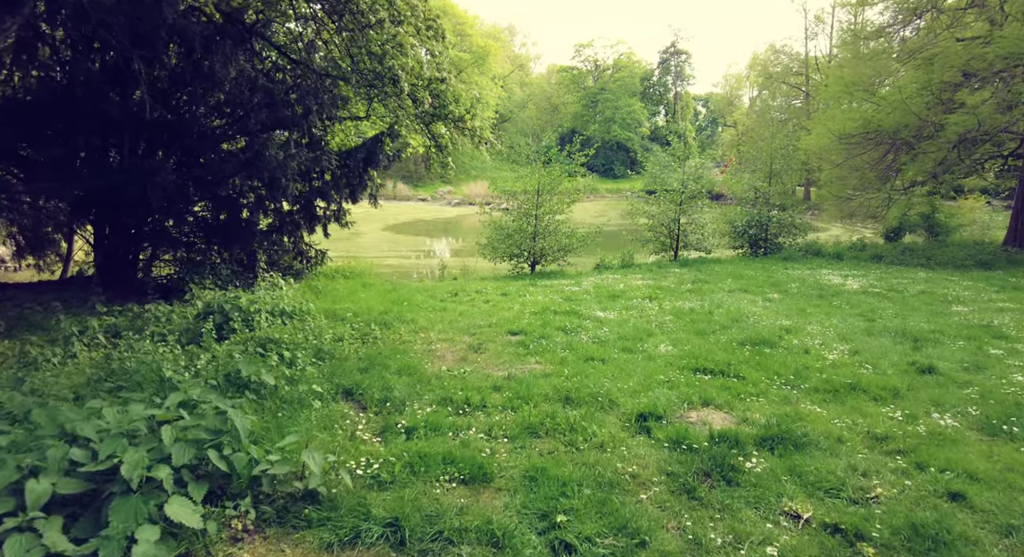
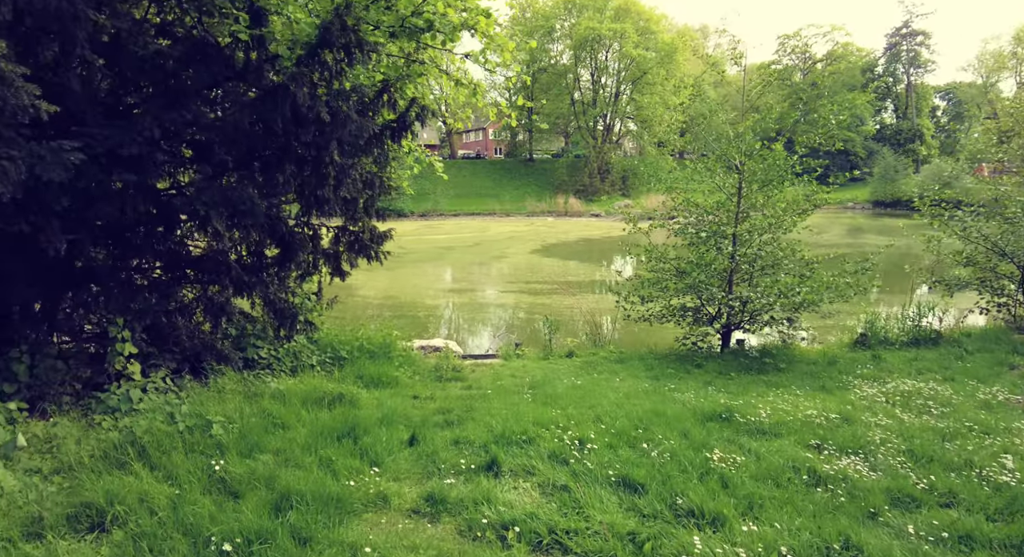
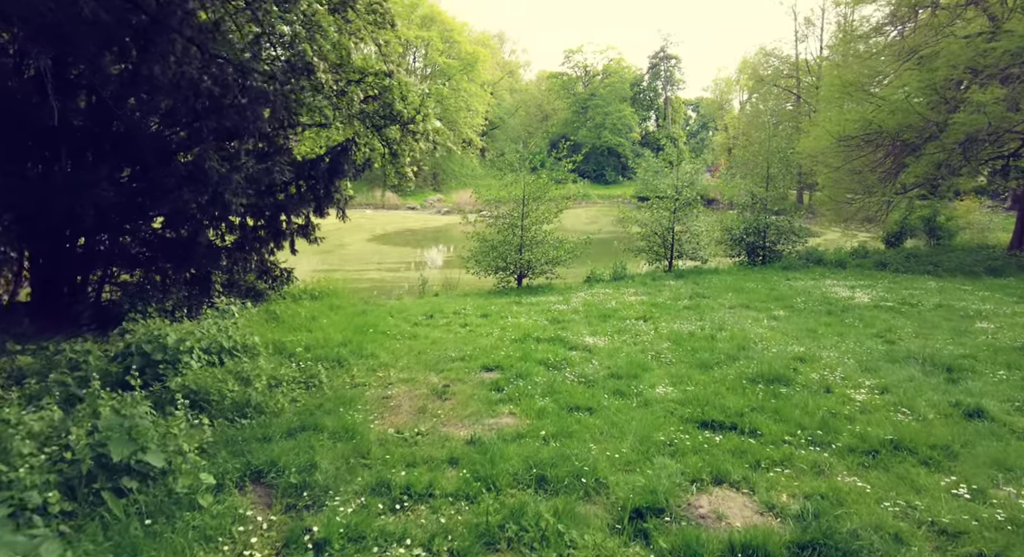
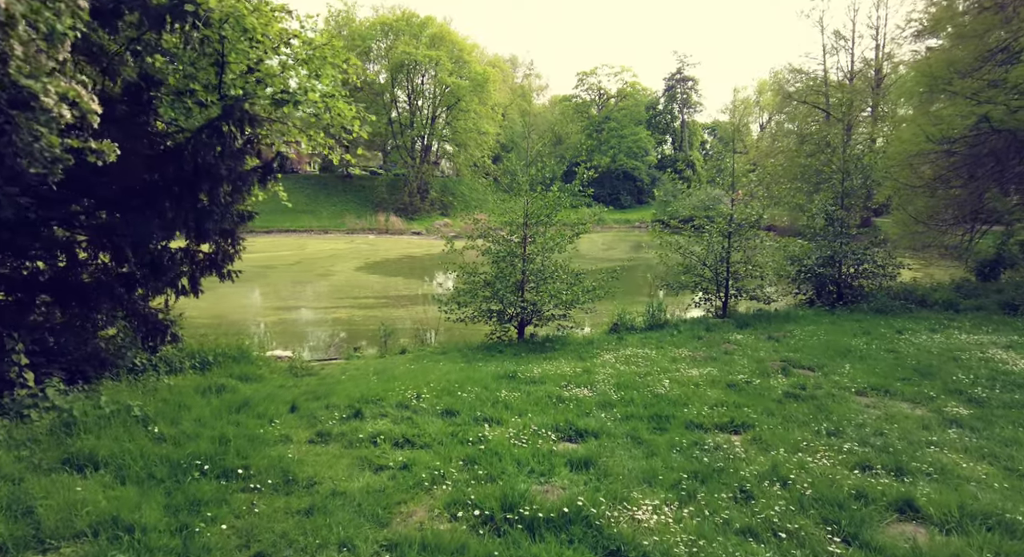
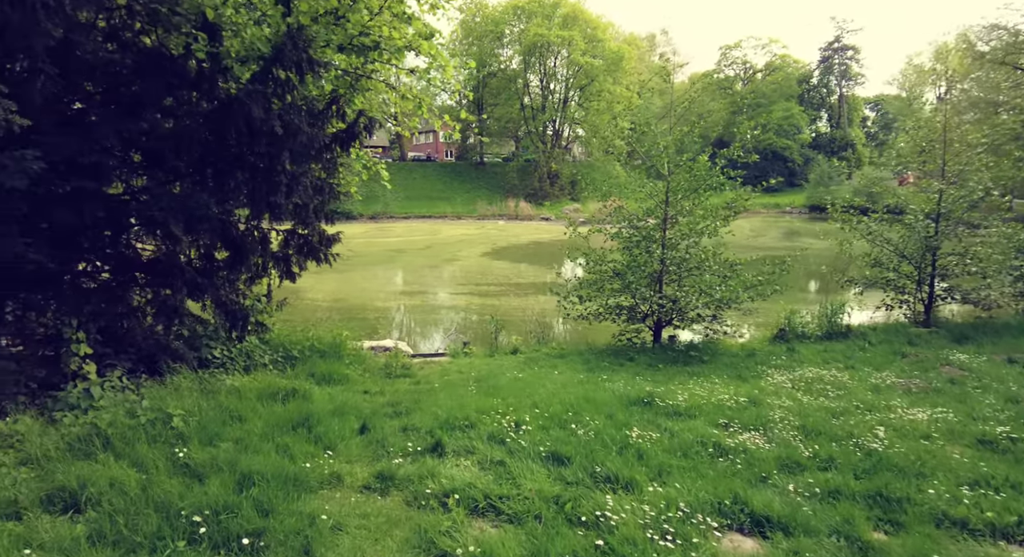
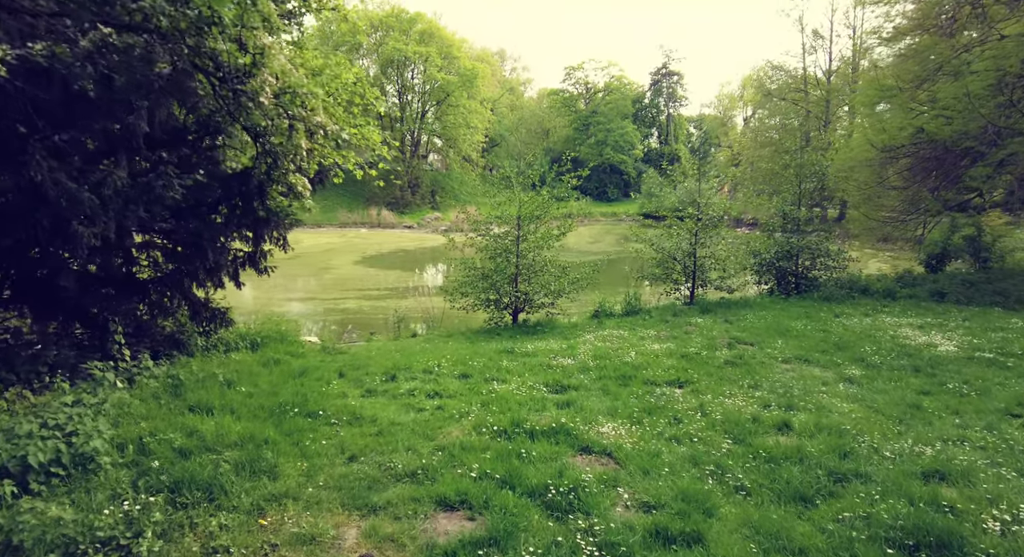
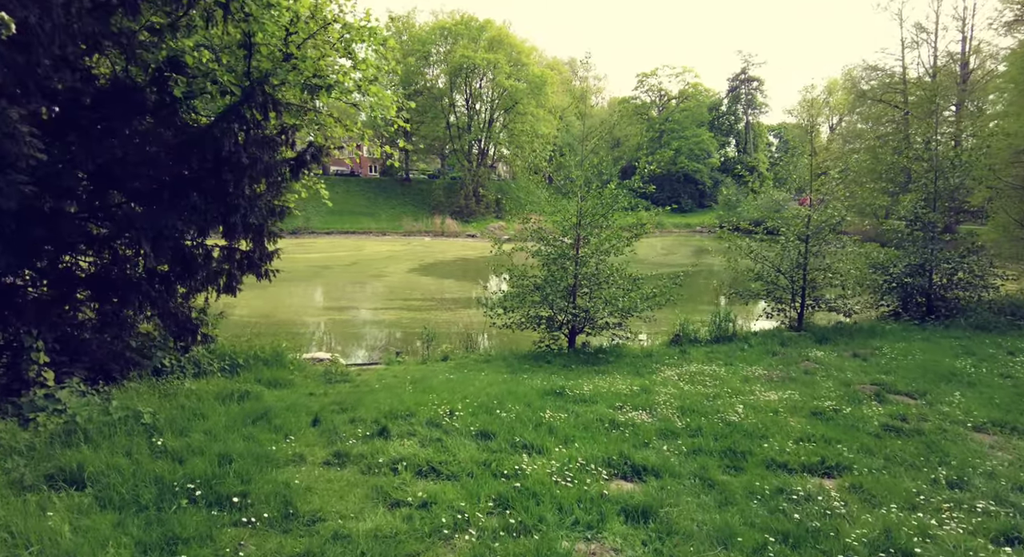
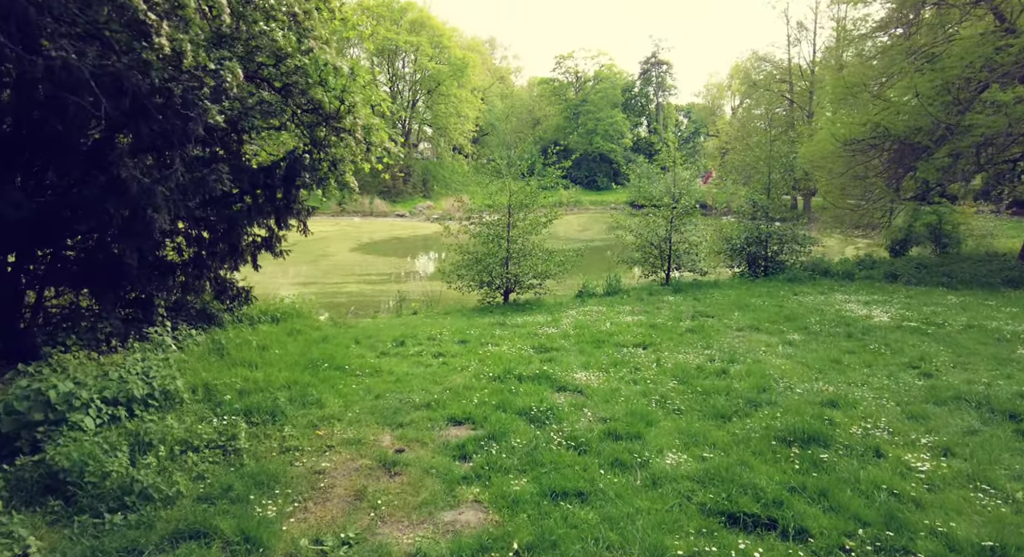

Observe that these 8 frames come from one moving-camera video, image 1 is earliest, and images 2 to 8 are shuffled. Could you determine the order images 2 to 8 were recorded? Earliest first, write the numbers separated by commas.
3, 8, 6, 4, 7, 5, 2
